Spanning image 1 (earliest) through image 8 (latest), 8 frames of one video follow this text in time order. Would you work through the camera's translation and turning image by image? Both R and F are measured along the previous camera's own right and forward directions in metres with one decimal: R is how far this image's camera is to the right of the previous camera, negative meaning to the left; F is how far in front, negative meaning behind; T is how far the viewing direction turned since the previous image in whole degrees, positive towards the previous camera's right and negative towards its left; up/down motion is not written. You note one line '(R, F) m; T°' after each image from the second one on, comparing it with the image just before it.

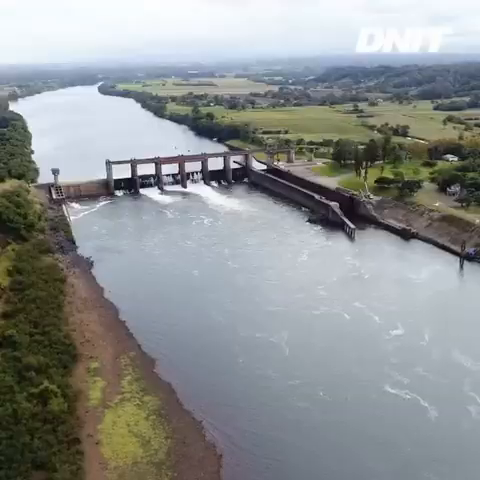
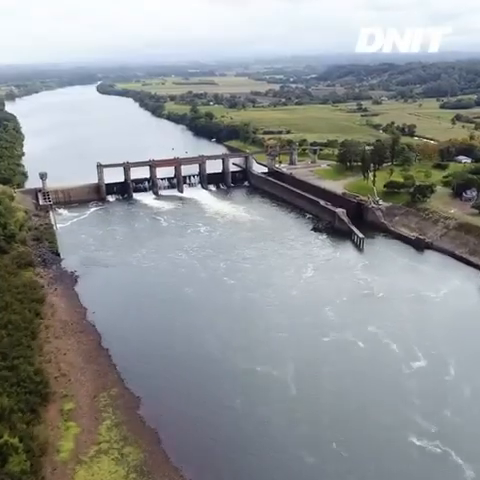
(+0.1, +4.0) m; 0°
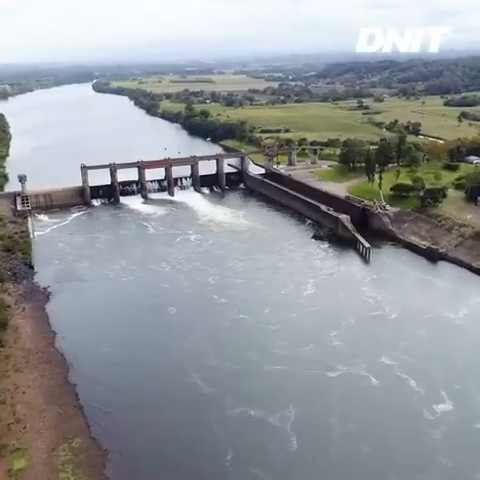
(+0.3, +4.4) m; 0°
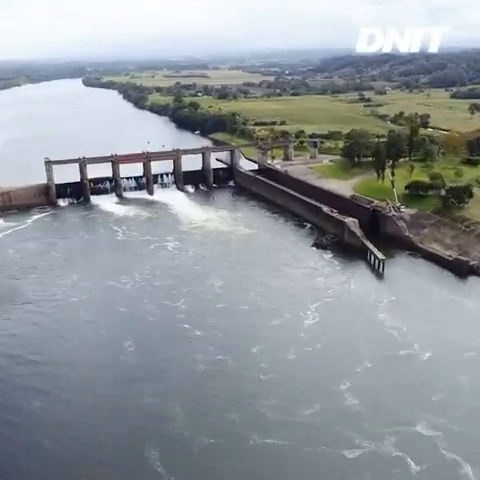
(+0.5, +7.7) m; 0°
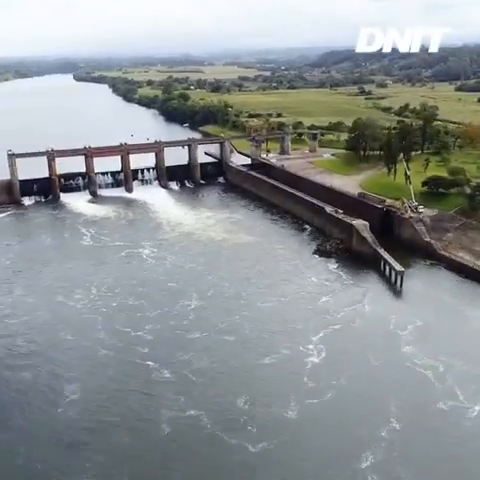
(+0.3, +6.2) m; 0°
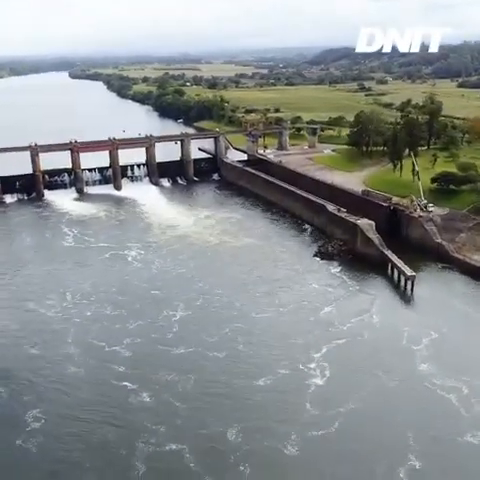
(+0.1, +2.7) m; 0°
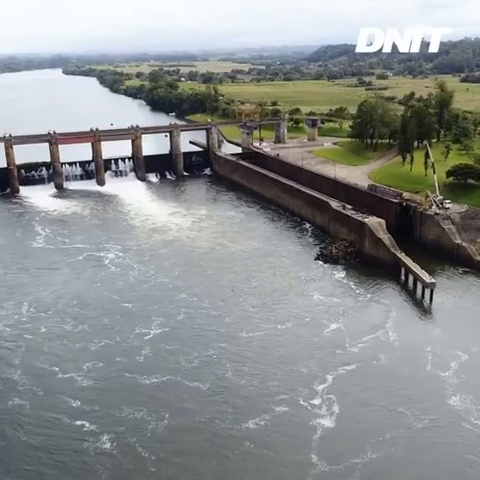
(+0.2, +3.6) m; 0°
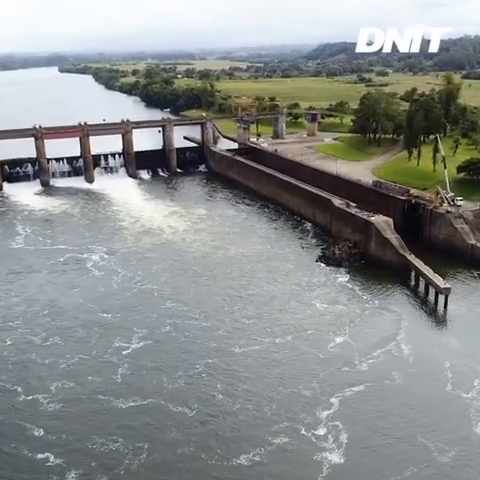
(+0.1, +2.1) m; 0°
